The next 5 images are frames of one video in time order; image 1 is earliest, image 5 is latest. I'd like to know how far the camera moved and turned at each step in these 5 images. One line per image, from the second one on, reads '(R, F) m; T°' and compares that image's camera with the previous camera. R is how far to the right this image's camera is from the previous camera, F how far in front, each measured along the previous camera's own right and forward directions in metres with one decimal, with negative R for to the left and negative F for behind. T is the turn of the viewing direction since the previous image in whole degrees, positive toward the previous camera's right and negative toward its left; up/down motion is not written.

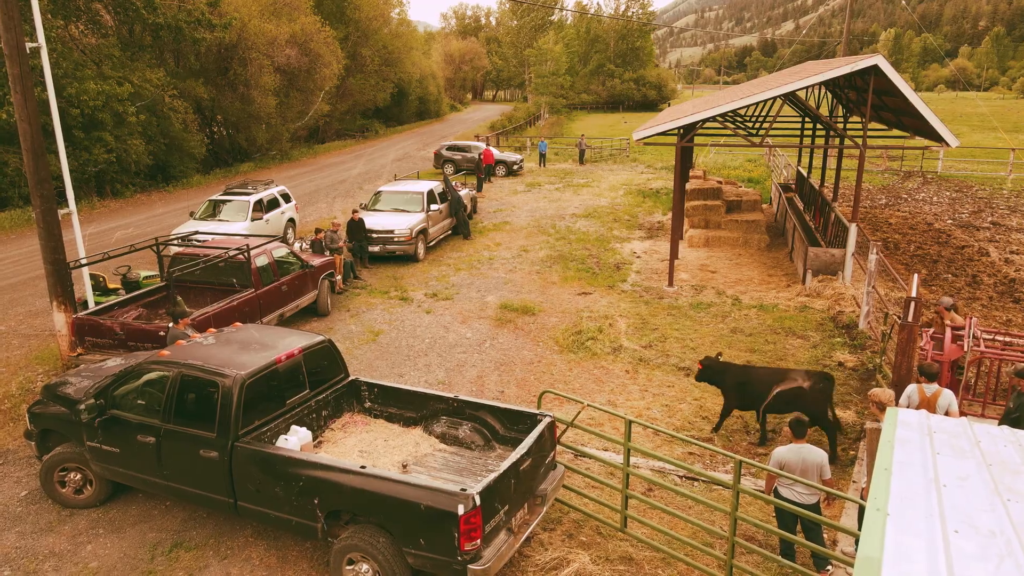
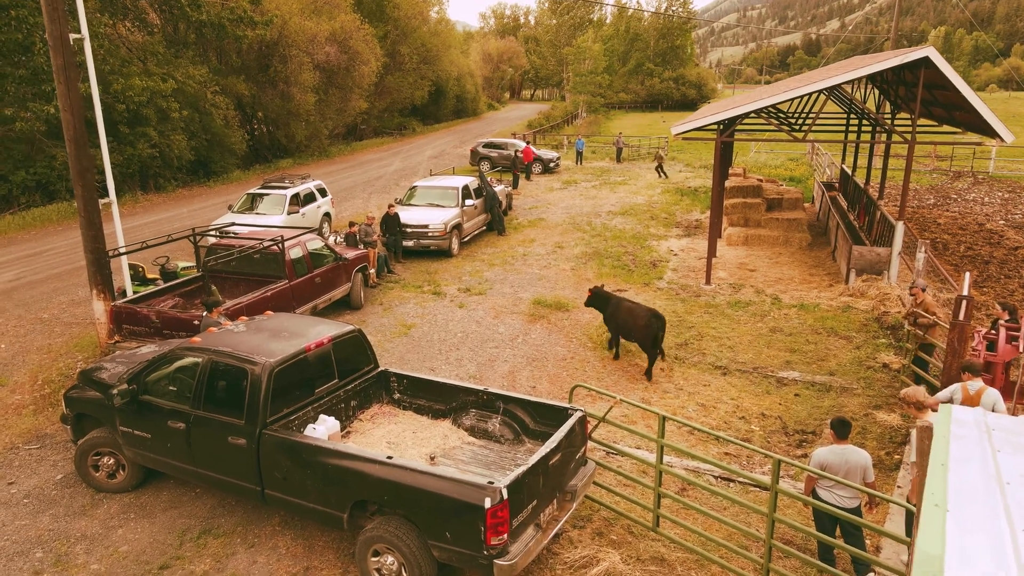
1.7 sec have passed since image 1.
(0.0, +0.1) m; -3°
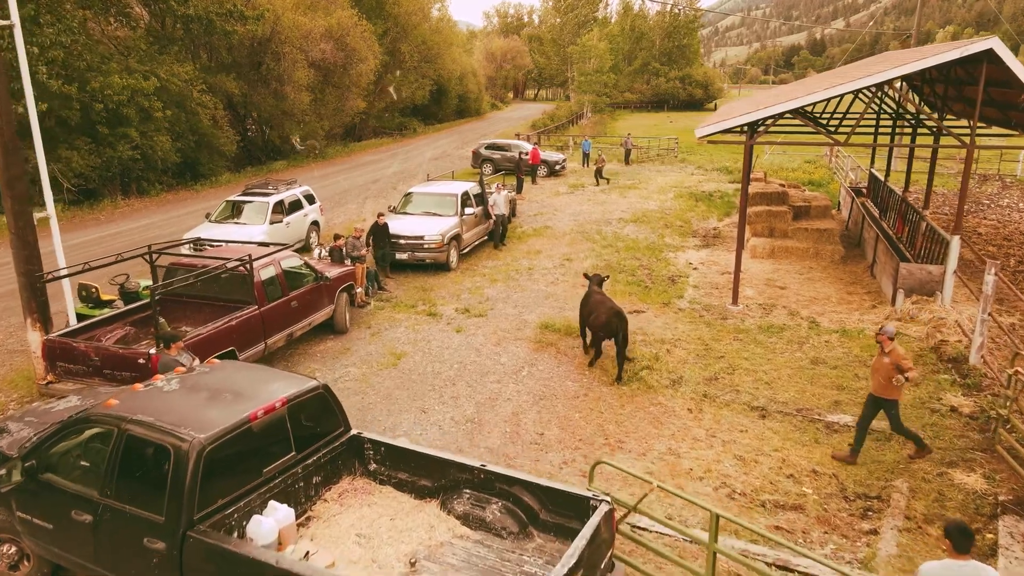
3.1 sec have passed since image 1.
(0.0, +1.3) m; 0°
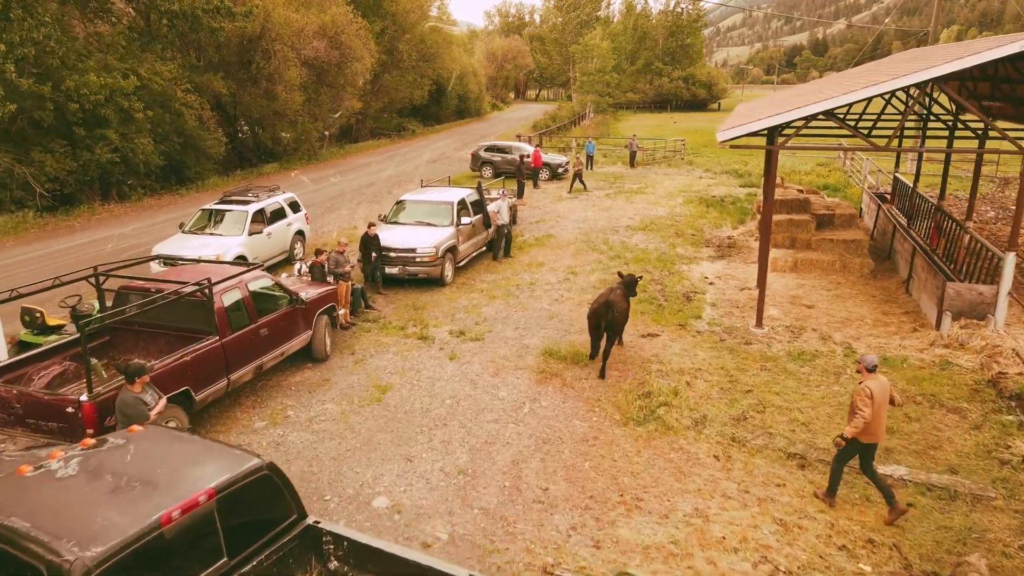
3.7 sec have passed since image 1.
(0.0, +1.1) m; 0°
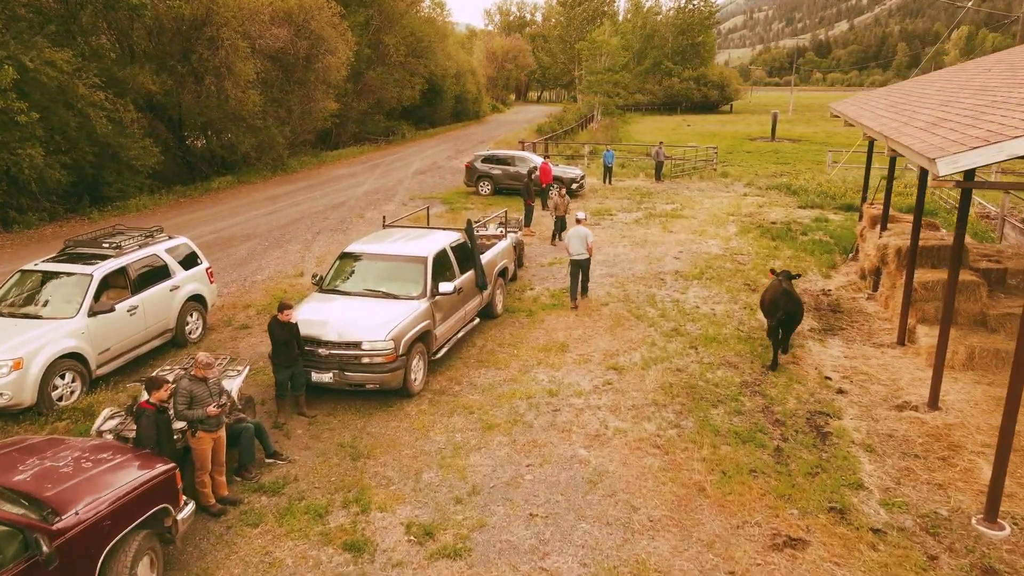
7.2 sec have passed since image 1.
(-0.1, +4.9) m; 0°
